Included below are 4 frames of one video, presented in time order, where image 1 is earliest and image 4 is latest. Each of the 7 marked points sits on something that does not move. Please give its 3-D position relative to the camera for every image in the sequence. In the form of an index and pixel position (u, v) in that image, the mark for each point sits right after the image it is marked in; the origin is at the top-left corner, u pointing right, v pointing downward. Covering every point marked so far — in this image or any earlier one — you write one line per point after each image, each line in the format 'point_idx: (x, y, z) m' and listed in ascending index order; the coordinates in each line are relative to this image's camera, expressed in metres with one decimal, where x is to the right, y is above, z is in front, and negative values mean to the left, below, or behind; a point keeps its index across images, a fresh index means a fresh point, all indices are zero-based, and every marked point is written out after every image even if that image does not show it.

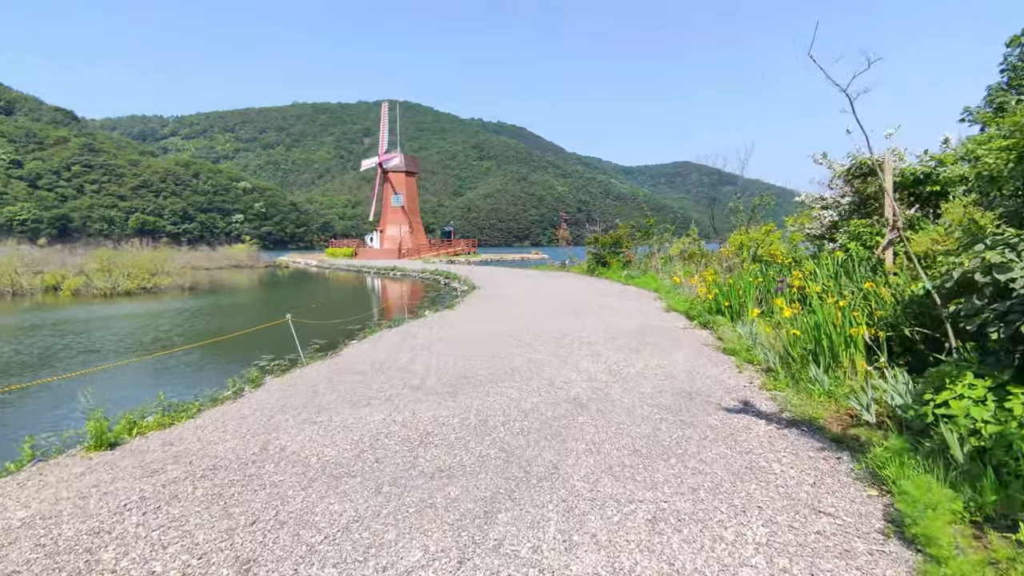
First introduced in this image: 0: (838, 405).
0: (+2.4, -0.9, +4.1) m
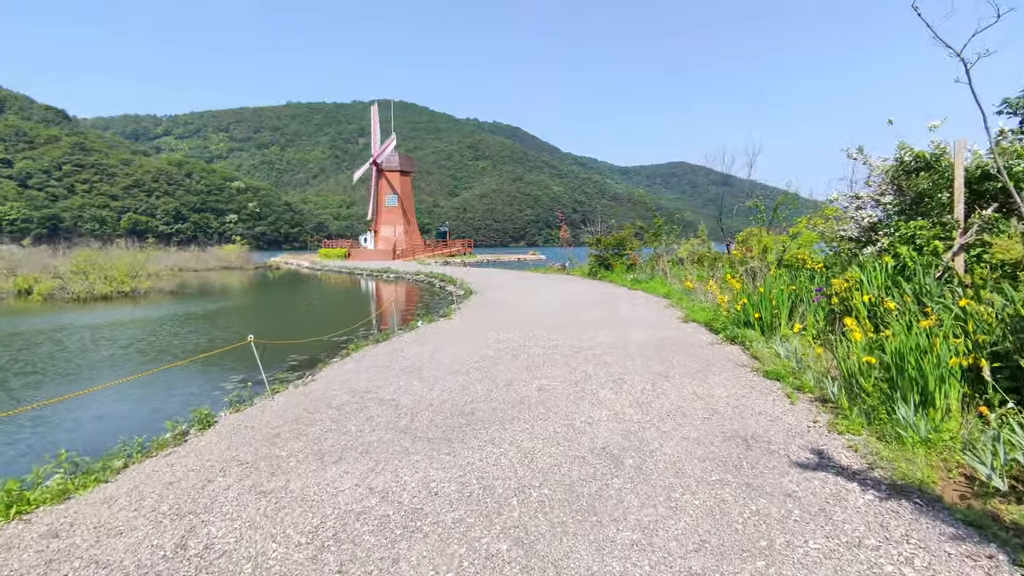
0: (+2.5, -1.0, +3.2) m
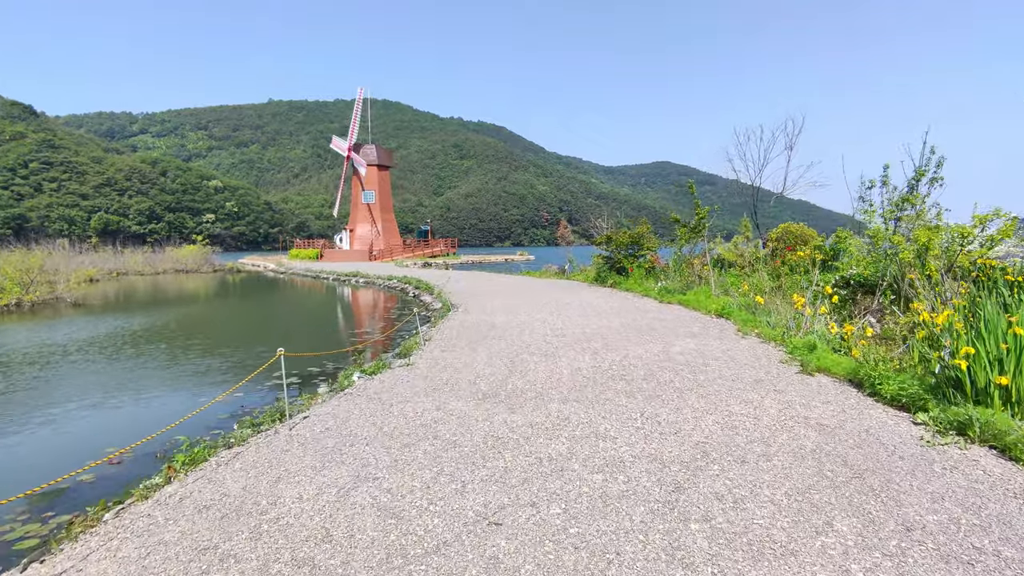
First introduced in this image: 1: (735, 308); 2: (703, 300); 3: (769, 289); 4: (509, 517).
0: (+2.7, -1.3, -0.4) m
1: (+3.7, -0.3, +9.0) m
2: (+3.5, -0.2, +10.0) m
3: (+4.3, 0.0, +9.3) m
4: (0.0, -1.0, +2.6) m
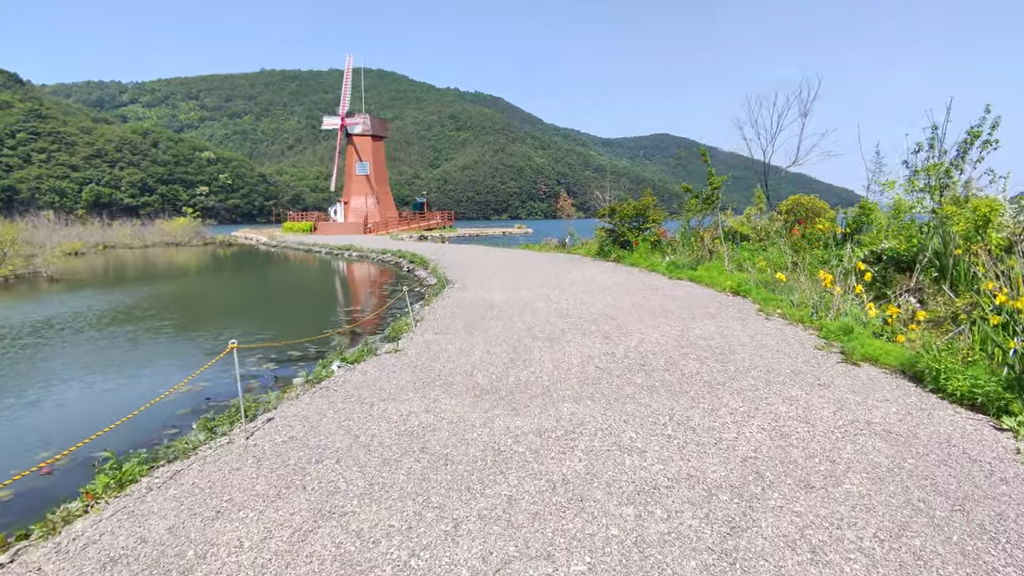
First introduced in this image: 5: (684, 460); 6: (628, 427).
0: (+2.7, -1.4, -1.0) m
1: (+3.7, +0.1, +8.3) m
2: (+3.5, +0.2, +9.3) m
3: (+4.3, +0.4, +8.6) m
4: (0.0, -1.0, +1.9) m
5: (+0.8, -0.9, +2.8) m
6: (+0.7, -0.8, +3.2) m
